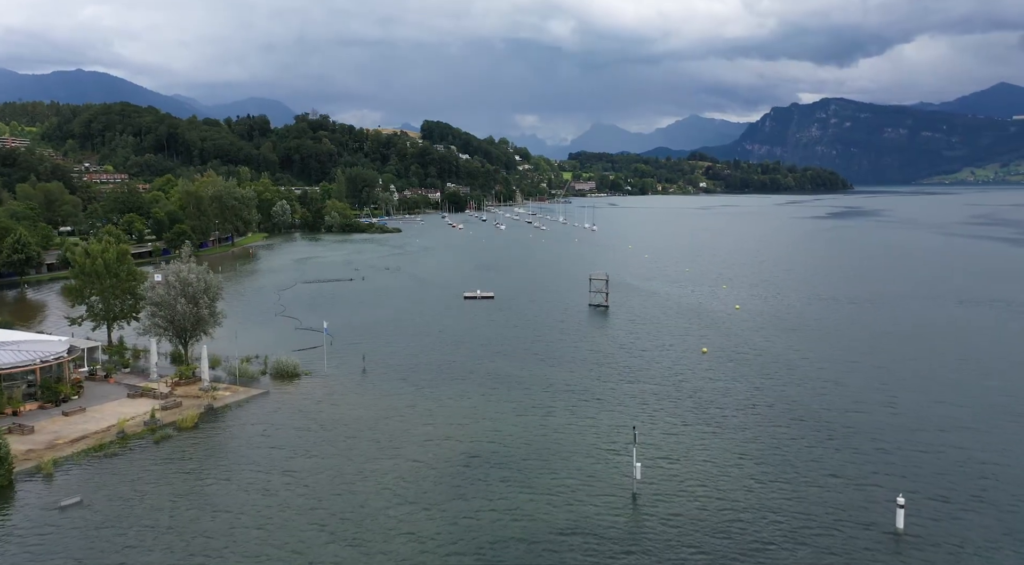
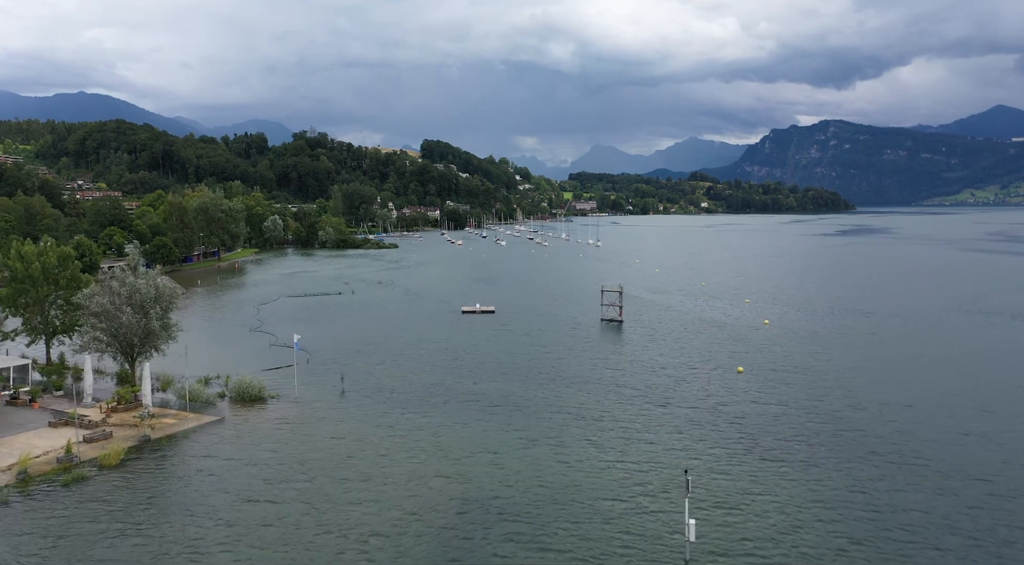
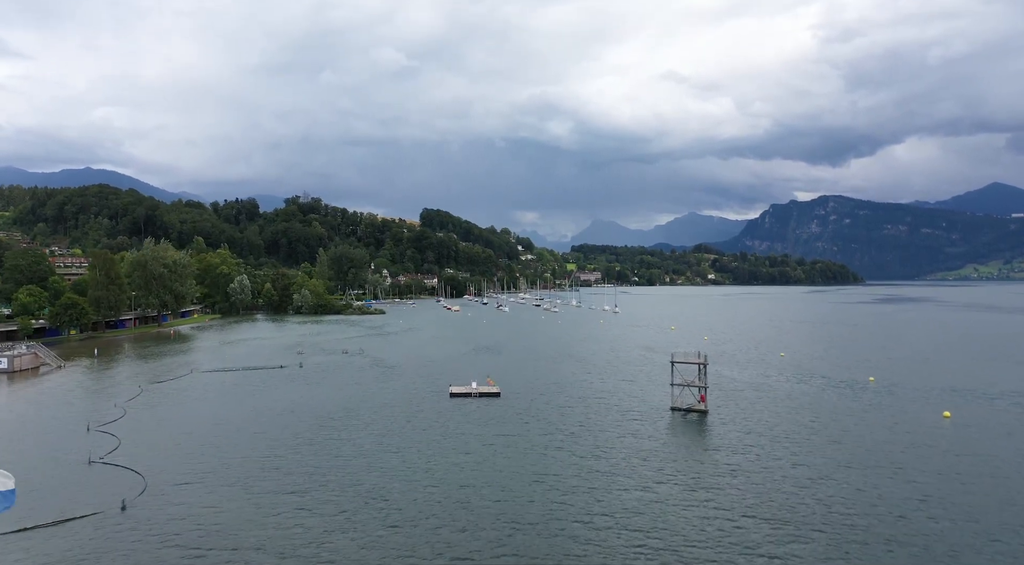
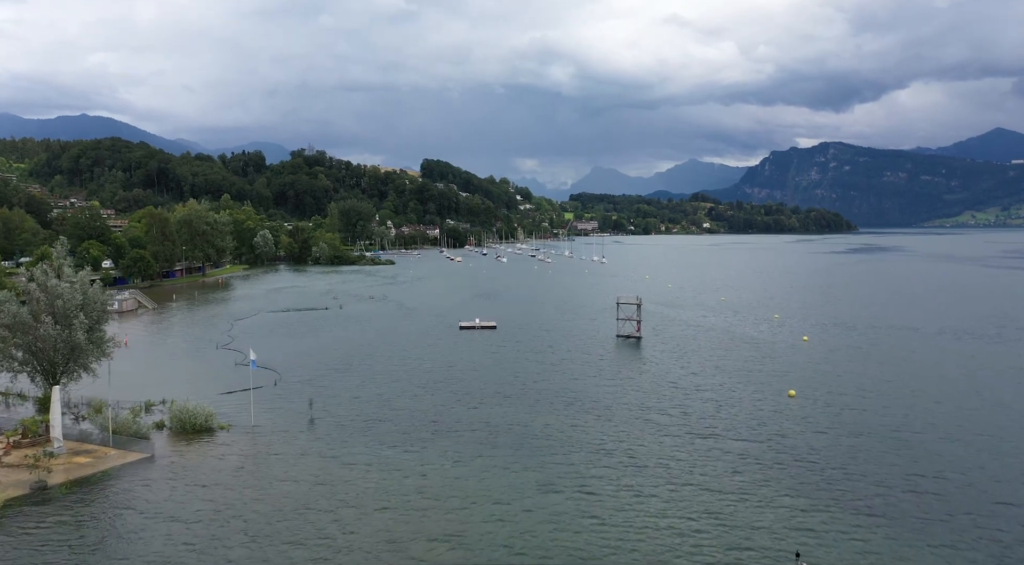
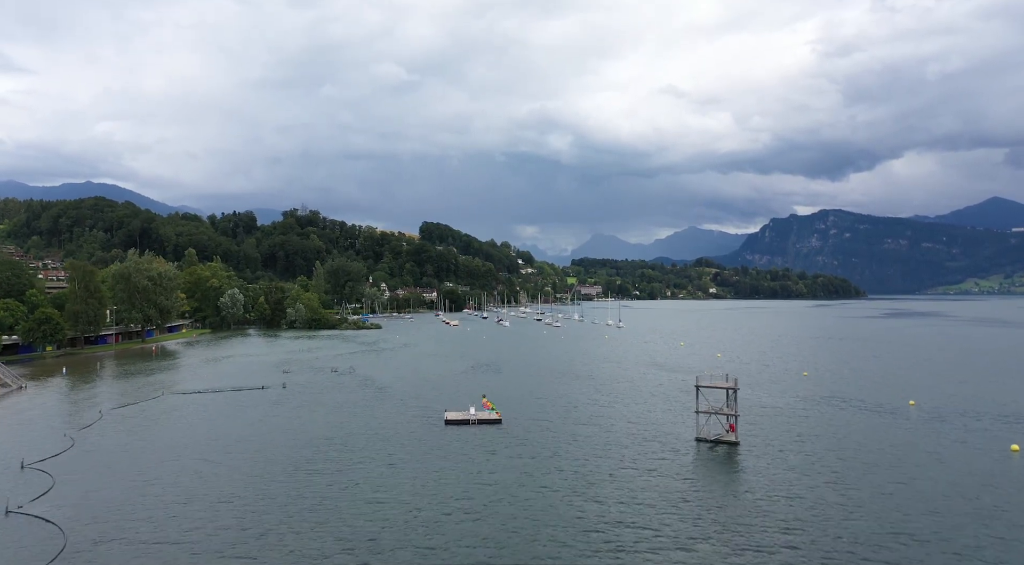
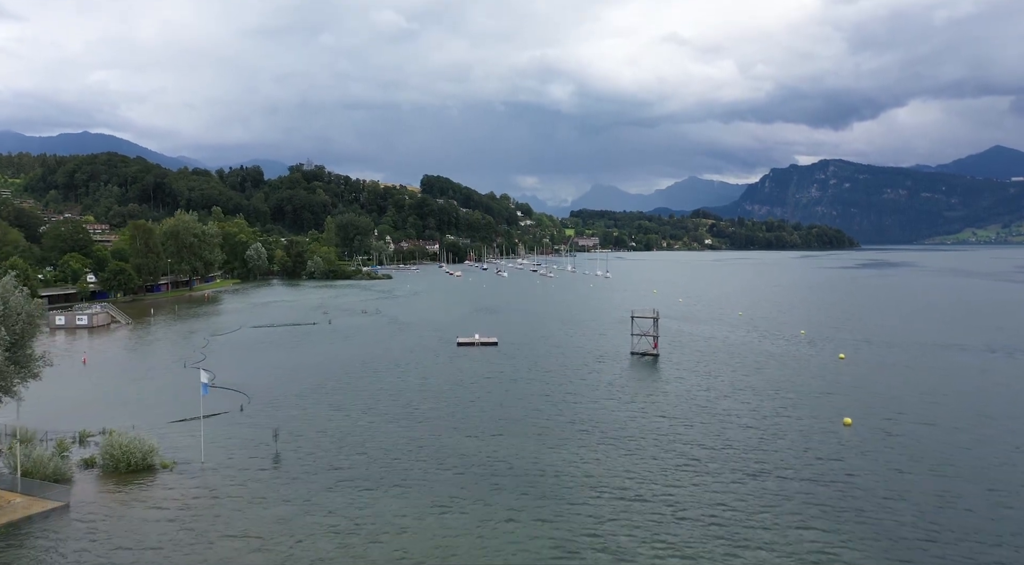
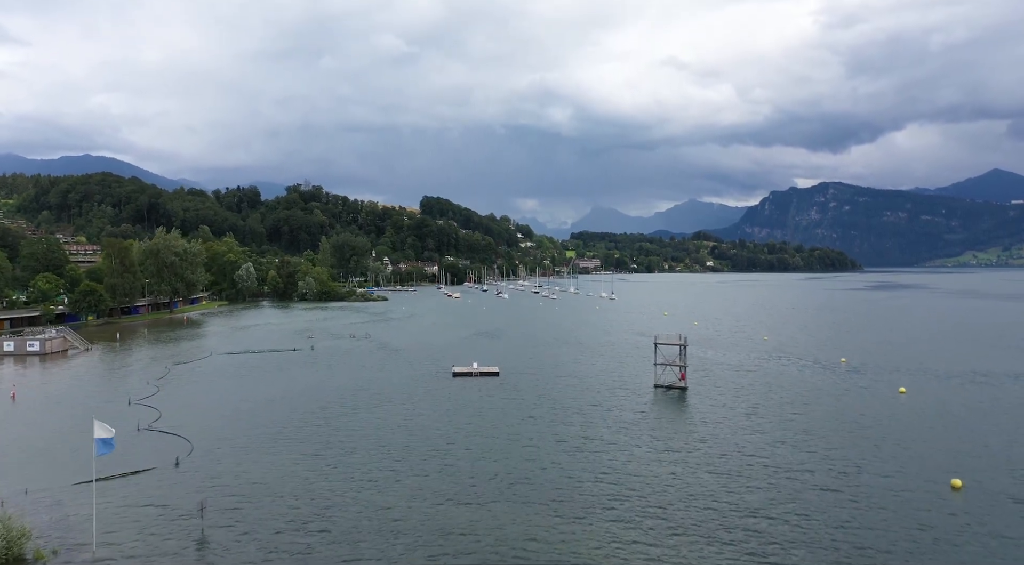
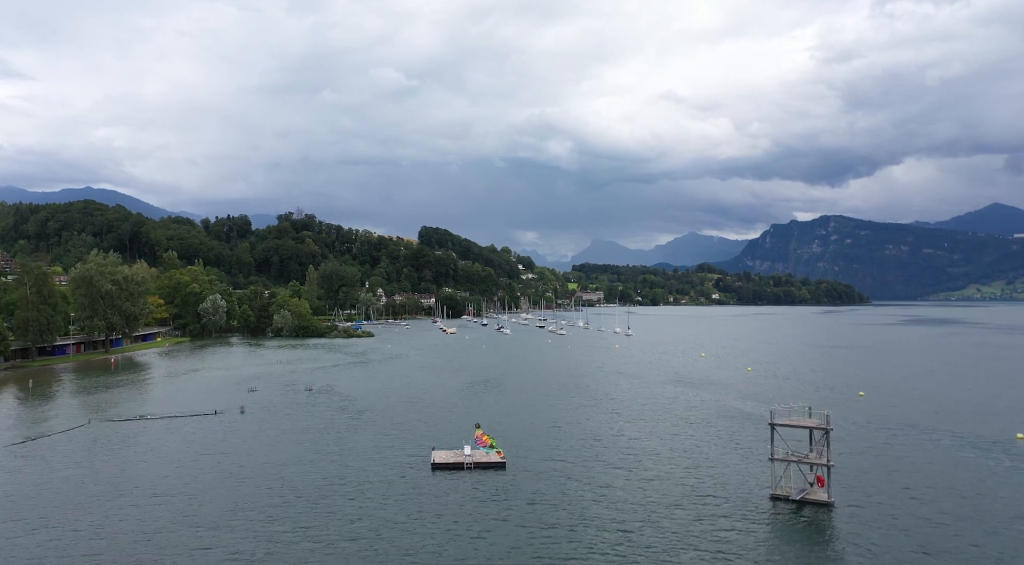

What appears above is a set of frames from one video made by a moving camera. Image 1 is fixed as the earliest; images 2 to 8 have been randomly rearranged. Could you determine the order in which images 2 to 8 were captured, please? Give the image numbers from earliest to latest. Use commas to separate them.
2, 4, 6, 7, 3, 5, 8
